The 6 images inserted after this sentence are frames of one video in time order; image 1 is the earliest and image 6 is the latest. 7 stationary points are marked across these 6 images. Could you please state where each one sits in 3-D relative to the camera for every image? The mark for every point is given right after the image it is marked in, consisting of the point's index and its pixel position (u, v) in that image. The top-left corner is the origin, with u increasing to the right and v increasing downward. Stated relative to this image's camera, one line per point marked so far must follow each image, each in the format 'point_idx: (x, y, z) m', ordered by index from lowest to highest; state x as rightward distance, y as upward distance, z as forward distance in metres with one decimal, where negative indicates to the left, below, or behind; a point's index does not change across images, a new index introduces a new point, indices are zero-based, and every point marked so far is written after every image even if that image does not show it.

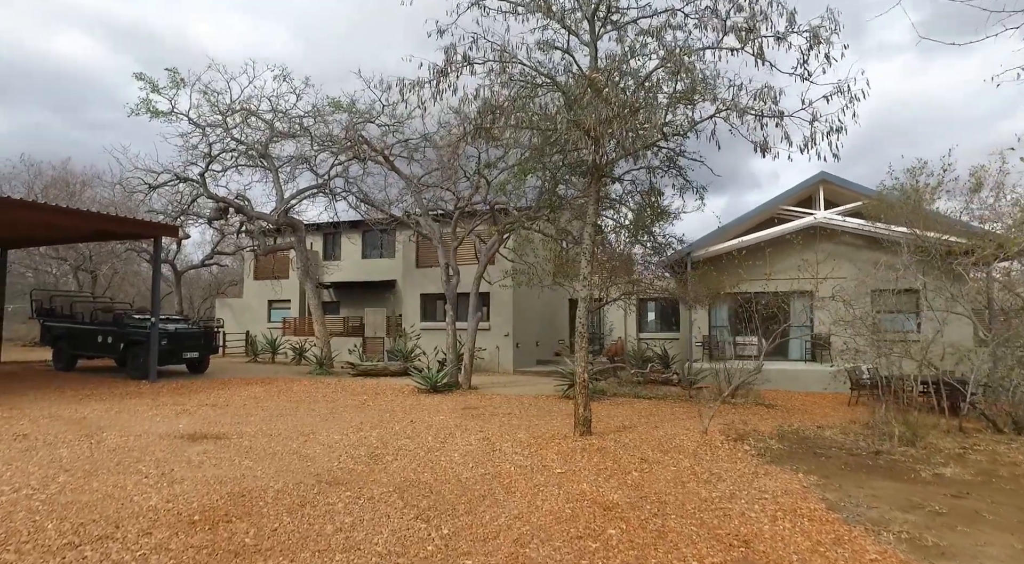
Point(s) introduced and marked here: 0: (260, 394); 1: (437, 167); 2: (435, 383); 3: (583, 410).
0: (-5.1, -2.3, +12.1) m
1: (-1.7, +2.7, +14.1) m
2: (-1.7, -2.3, +13.4) m
3: (+1.0, -1.8, +8.4) m
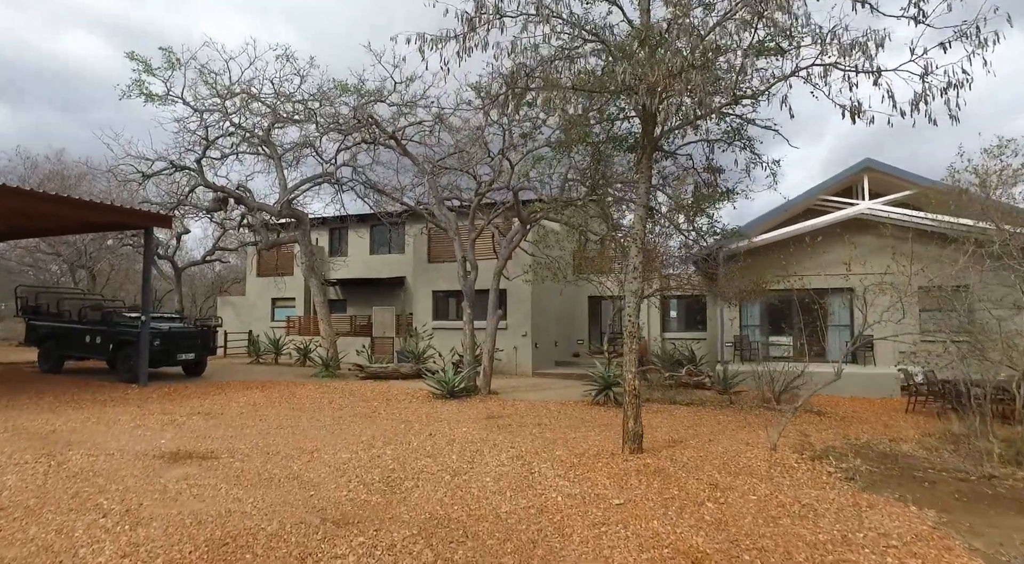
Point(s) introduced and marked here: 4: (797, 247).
0: (-4.6, -2.2, +10.9) m
1: (-1.2, +2.9, +12.9) m
2: (-1.2, -2.1, +12.2) m
3: (+1.4, -1.7, +7.1) m
4: (+8.0, +1.0, +17.0) m
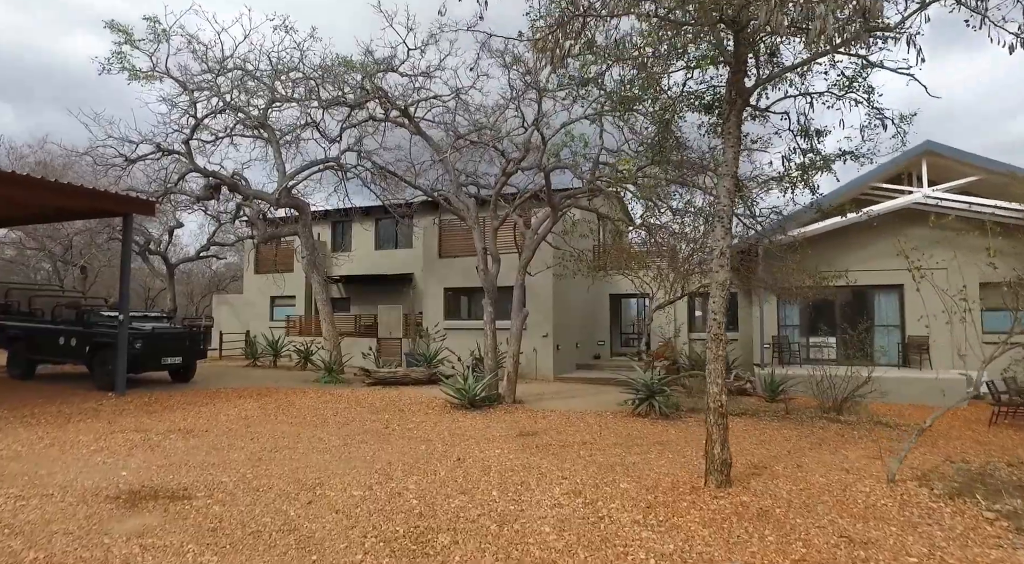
0: (-4.1, -2.1, +9.4) m
1: (-0.7, +3.0, +11.4) m
2: (-0.7, -2.0, +10.7) m
3: (+2.0, -1.6, +5.6) m
4: (+8.5, +1.1, +15.5) m
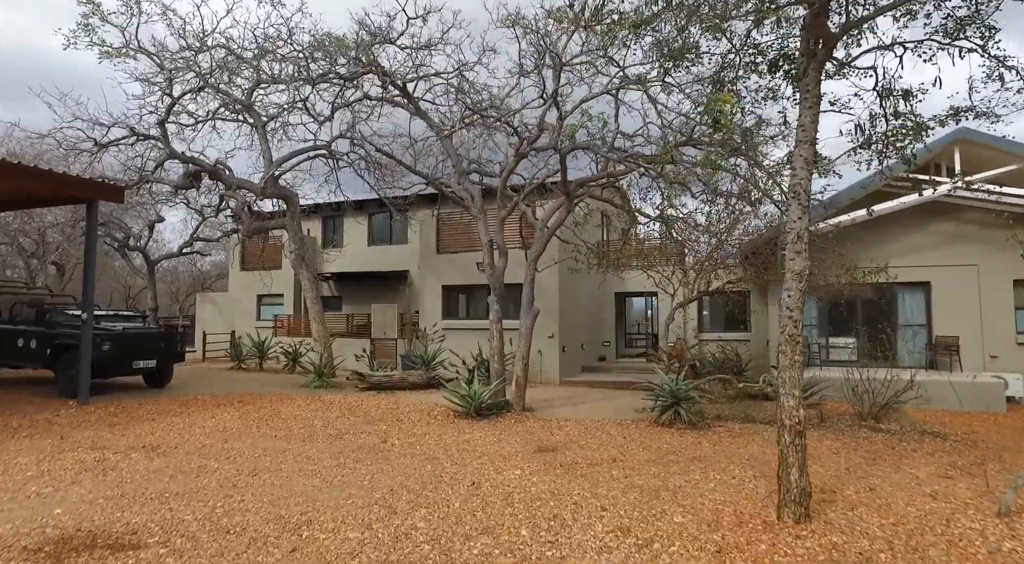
0: (-3.9, -2.0, +8.3) m
1: (-0.5, +3.0, +10.4) m
2: (-0.5, -2.0, +9.7) m
3: (+2.2, -1.5, +4.6) m
4: (+8.6, +1.2, +14.5) m
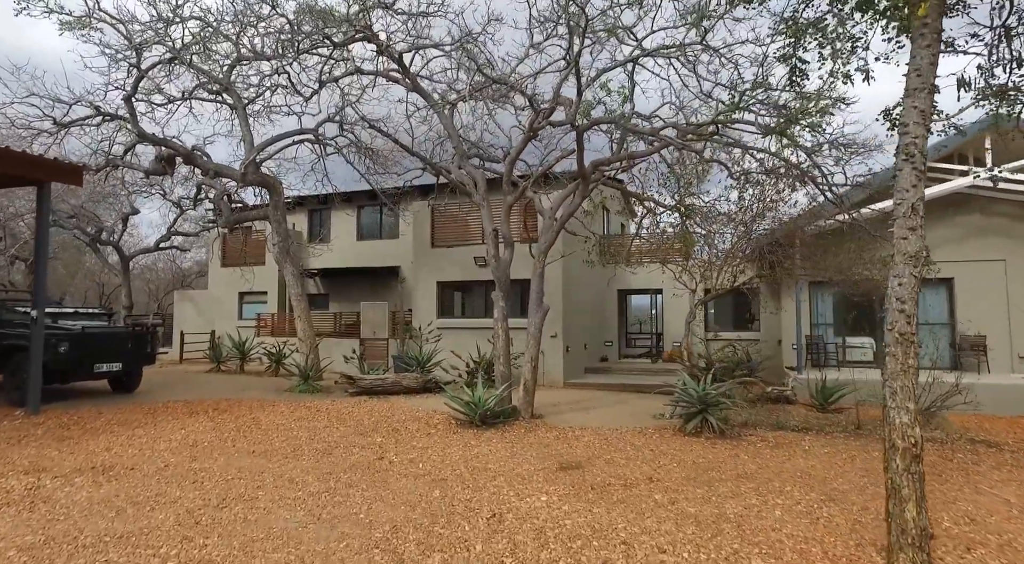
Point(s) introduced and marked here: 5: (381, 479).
0: (-3.7, -1.9, +7.2) m
1: (-0.4, +3.1, +9.3) m
2: (-0.4, -1.9, +8.6) m
3: (+2.5, -1.4, +3.6) m
4: (+8.7, +1.3, +13.7) m
5: (-1.3, -1.9, +5.7) m
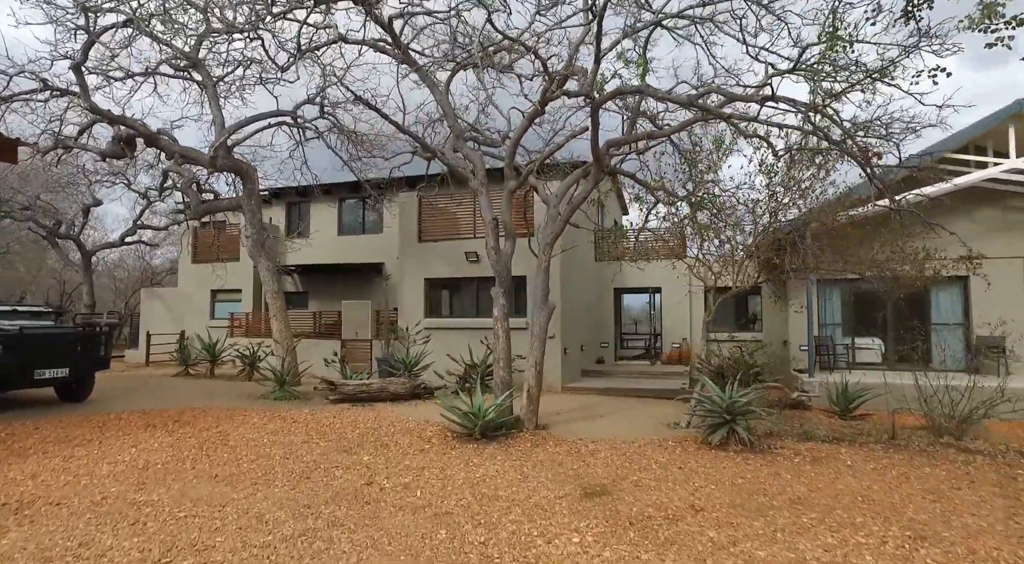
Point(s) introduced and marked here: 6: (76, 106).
0: (-3.6, -1.8, +6.1) m
1: (-0.4, +3.2, +8.3) m
2: (-0.3, -1.8, +7.6) m
3: (+2.7, -1.3, +2.7) m
4: (+8.6, +1.3, +12.9) m
5: (-1.1, -1.8, +4.6) m
6: (-8.1, +3.3, +11.1) m
